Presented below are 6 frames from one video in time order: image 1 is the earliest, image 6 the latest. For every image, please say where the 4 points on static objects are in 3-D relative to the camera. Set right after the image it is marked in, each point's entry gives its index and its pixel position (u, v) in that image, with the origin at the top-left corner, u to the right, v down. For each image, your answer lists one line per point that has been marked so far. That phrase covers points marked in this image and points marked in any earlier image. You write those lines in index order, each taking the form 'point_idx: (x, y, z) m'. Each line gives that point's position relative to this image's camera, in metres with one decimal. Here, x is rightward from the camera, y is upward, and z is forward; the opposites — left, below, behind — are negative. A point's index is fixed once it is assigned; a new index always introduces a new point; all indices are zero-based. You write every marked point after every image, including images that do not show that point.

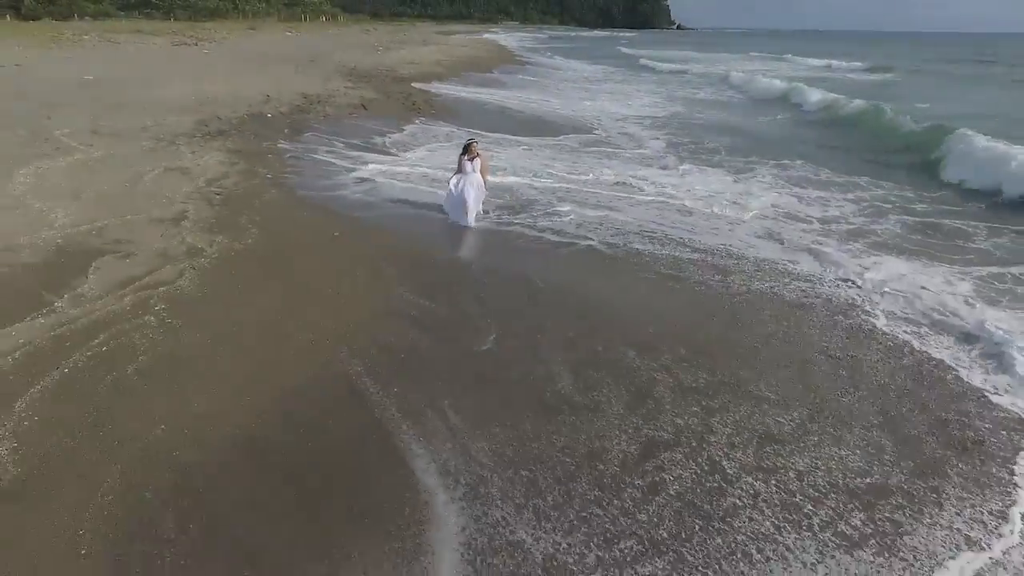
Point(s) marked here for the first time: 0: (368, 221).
0: (-1.1, +0.5, +5.2) m
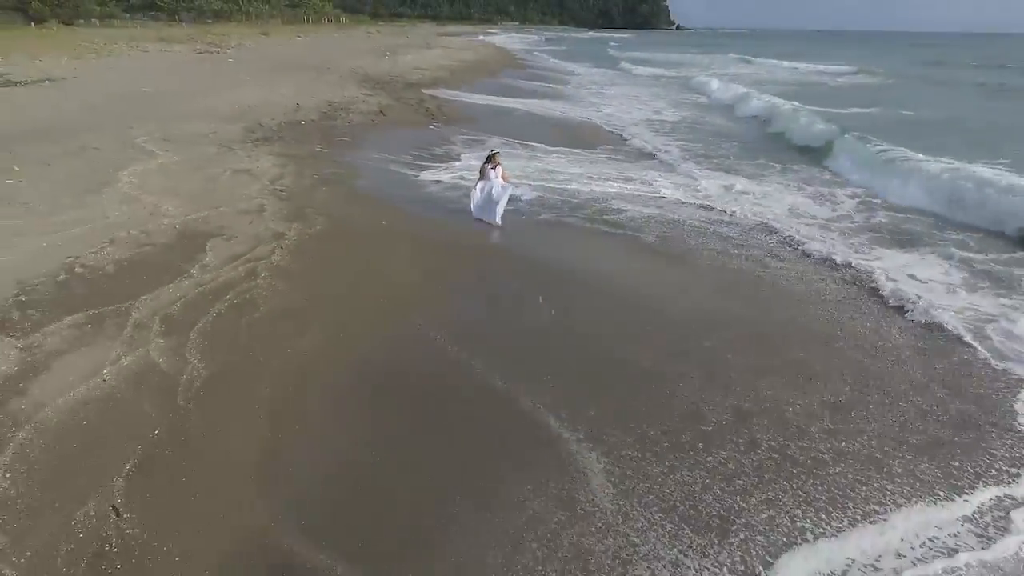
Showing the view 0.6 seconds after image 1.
0: (-0.9, +0.7, +6.3) m
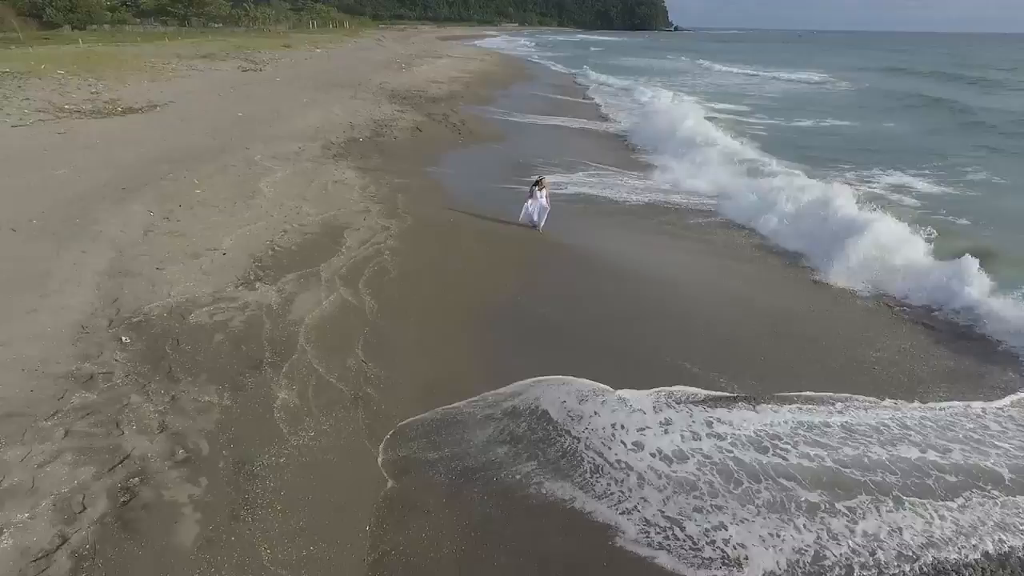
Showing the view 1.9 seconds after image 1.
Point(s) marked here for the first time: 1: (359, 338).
0: (-0.5, +1.0, +8.8) m
1: (-1.3, -0.4, +5.4) m
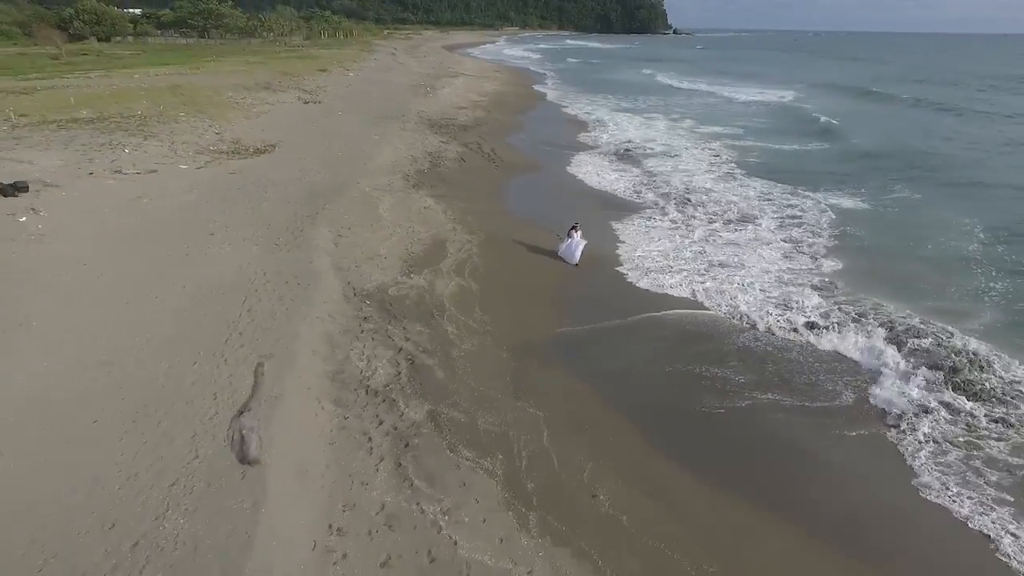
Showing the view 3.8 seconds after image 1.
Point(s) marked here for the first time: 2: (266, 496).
0: (+0.3, +1.2, +13.2) m
1: (-0.6, -0.2, +9.8) m
2: (-2.0, -1.7, +4.9) m
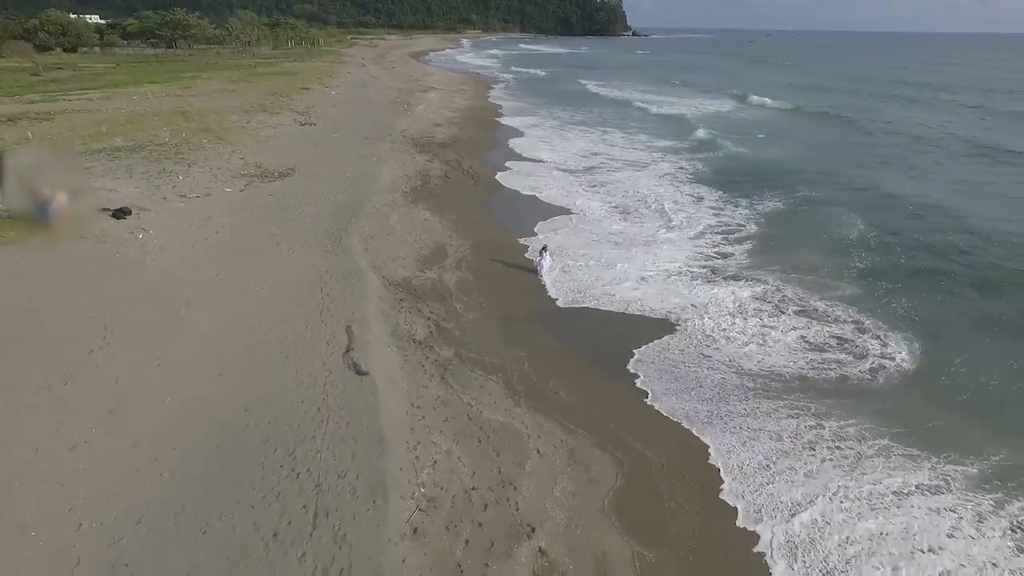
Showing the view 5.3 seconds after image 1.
0: (-0.2, +1.5, +17.3) m
1: (-0.9, 0.0, +13.8) m
2: (-2.0, -1.5, +8.8) m
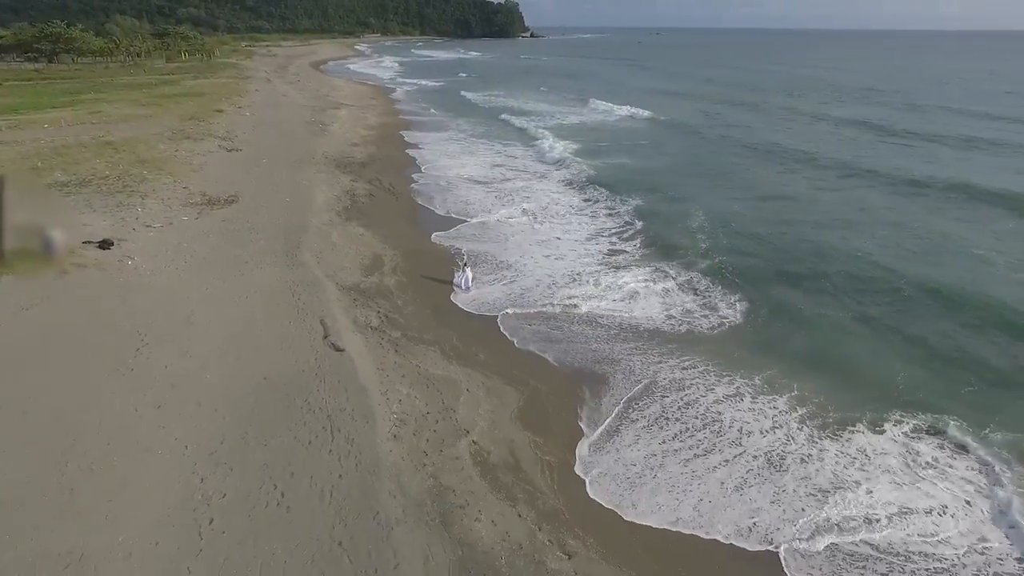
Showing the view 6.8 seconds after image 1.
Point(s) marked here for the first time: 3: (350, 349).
0: (-3.0, +1.5, +21.4) m
1: (-3.1, 0.0, +17.8) m
2: (-3.4, -1.5, +12.8) m
3: (-3.6, -1.4, +13.2) m
